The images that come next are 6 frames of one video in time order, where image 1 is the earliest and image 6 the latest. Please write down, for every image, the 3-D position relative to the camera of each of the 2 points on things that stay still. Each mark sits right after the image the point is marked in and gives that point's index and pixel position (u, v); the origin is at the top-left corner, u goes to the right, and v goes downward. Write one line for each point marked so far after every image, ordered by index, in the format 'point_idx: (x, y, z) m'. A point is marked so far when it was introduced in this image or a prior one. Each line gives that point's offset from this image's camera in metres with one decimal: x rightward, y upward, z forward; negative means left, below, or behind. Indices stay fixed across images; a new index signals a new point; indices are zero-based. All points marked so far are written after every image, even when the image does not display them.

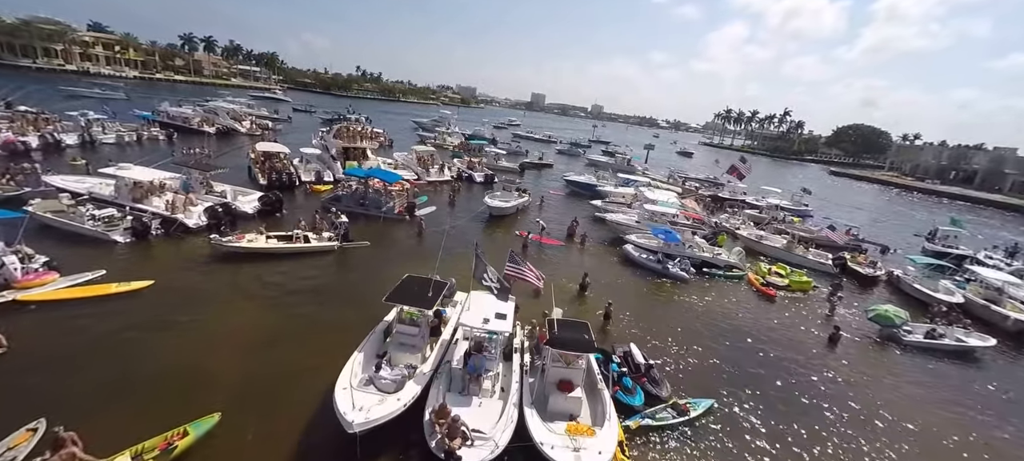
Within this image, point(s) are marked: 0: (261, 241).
0: (-13.8, -0.6, +19.6) m
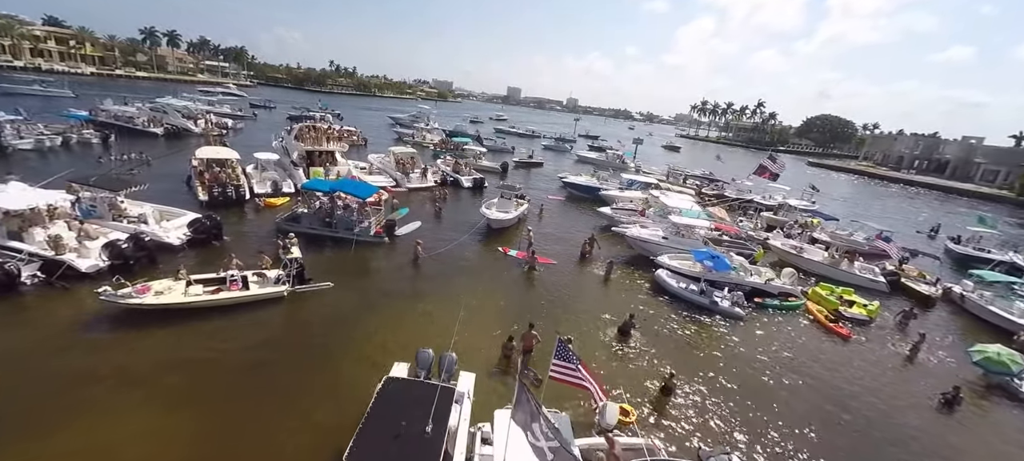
0: (-13.2, -2.4, +14.1) m
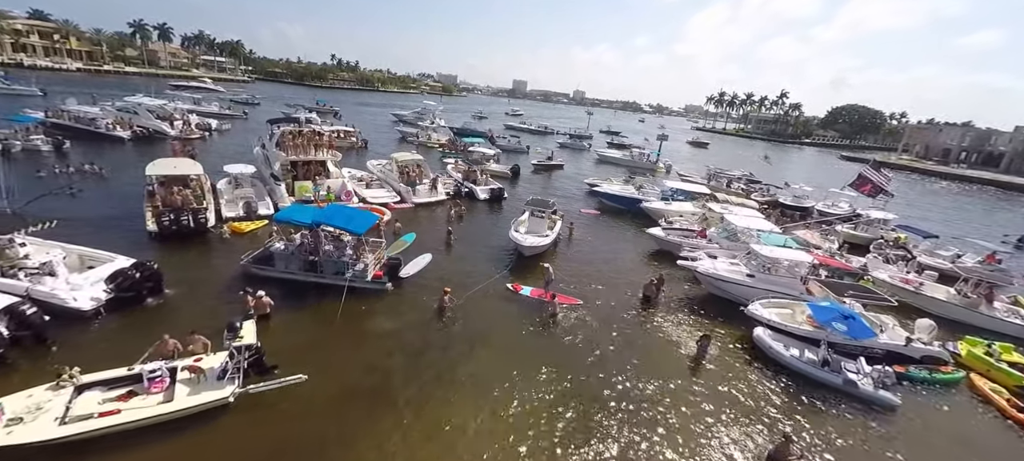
0: (-11.4, -4.6, +8.7) m
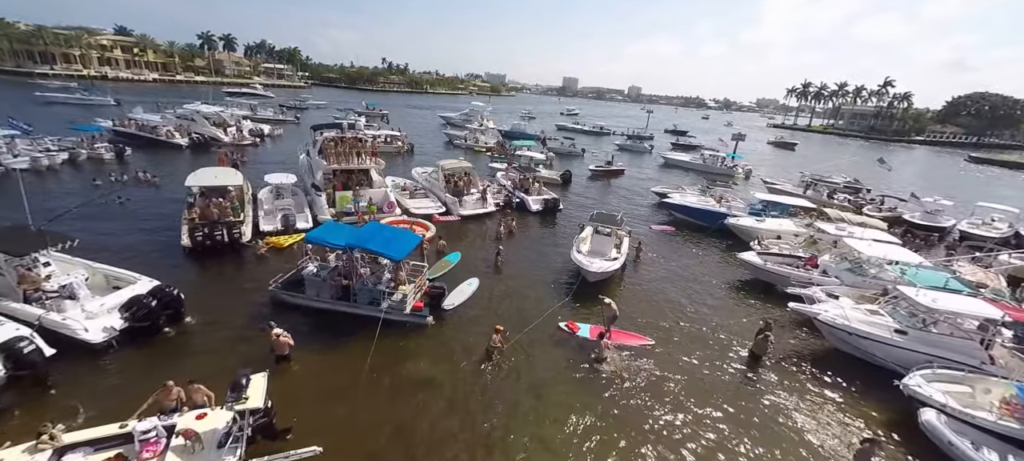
0: (-9.9, -5.6, +6.6) m
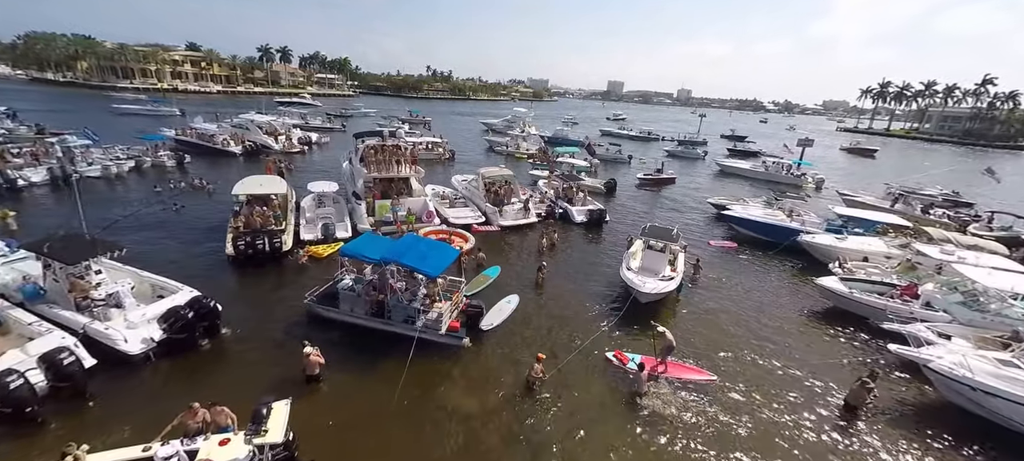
0: (-9.0, -5.9, +6.0) m
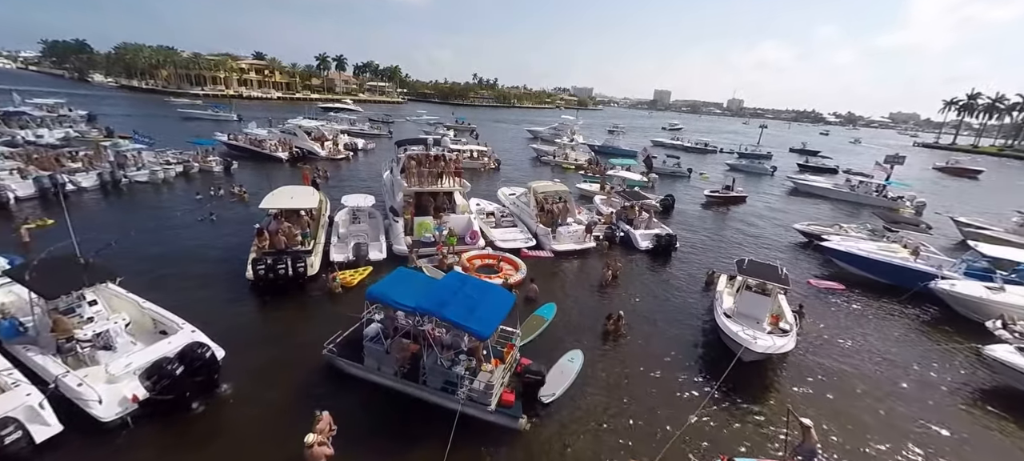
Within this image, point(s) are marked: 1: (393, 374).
0: (-7.8, -6.8, +3.1) m
1: (-3.8, -4.5, +11.3) m
